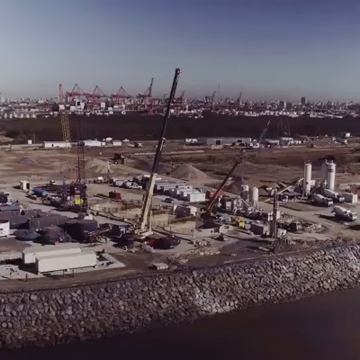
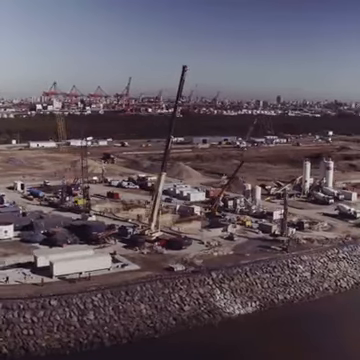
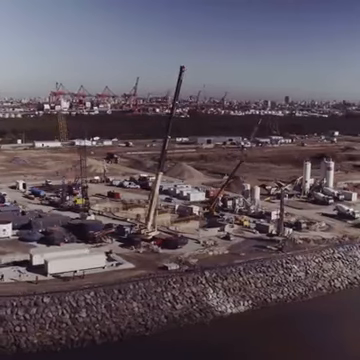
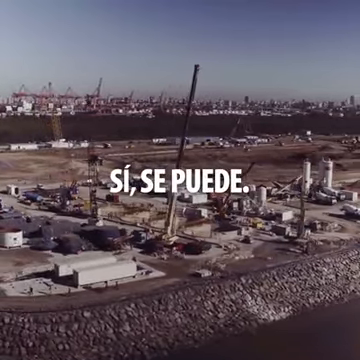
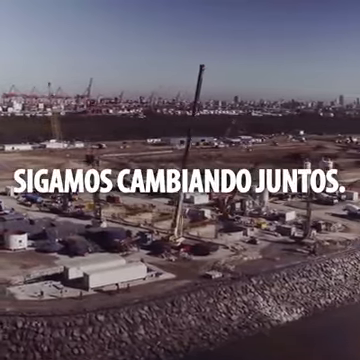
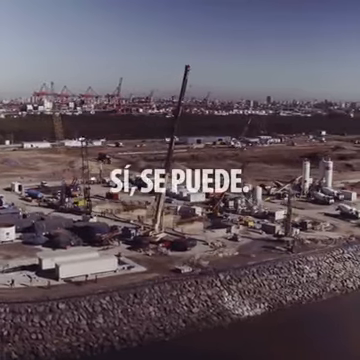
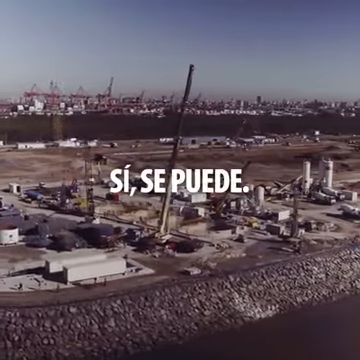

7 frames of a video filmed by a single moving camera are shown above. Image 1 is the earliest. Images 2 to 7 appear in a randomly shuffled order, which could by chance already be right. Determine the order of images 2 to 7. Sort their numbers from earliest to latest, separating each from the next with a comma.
3, 2, 6, 7, 4, 5
